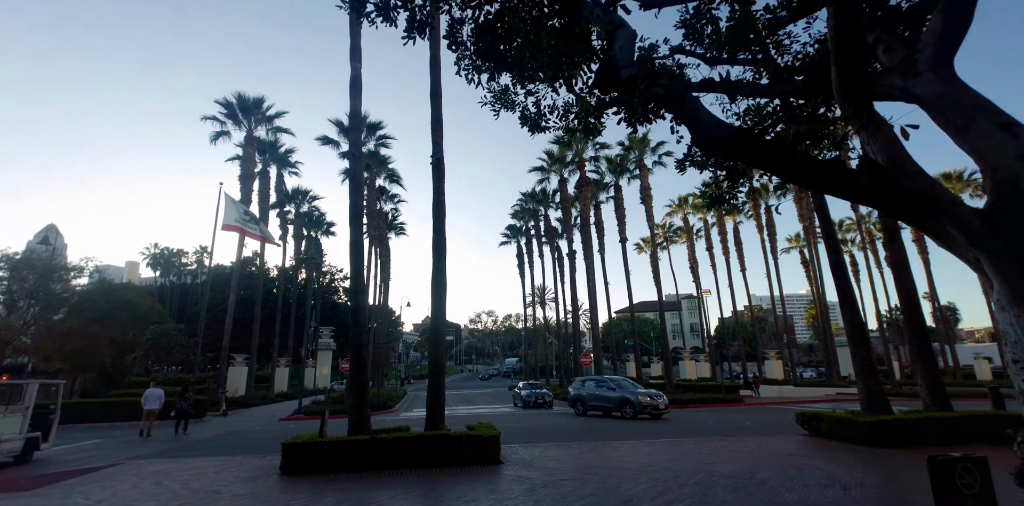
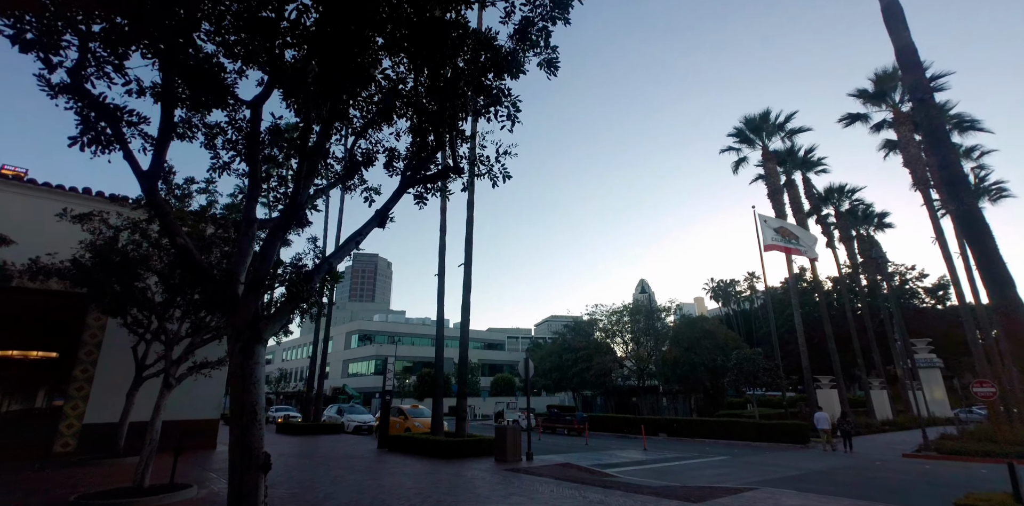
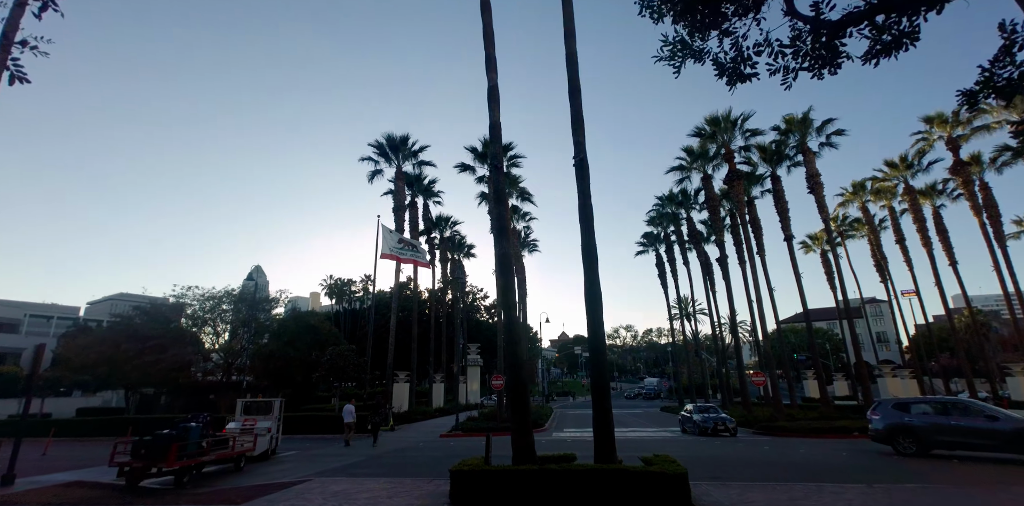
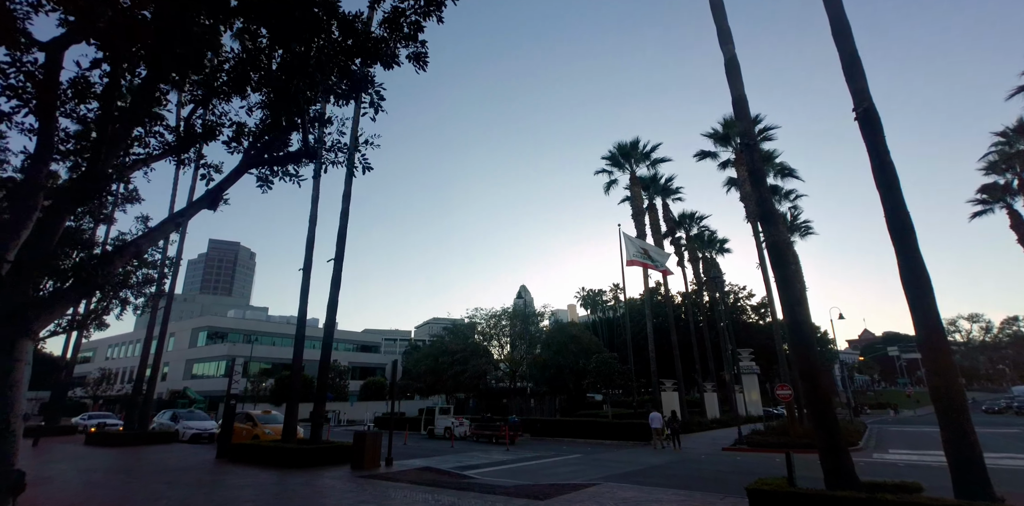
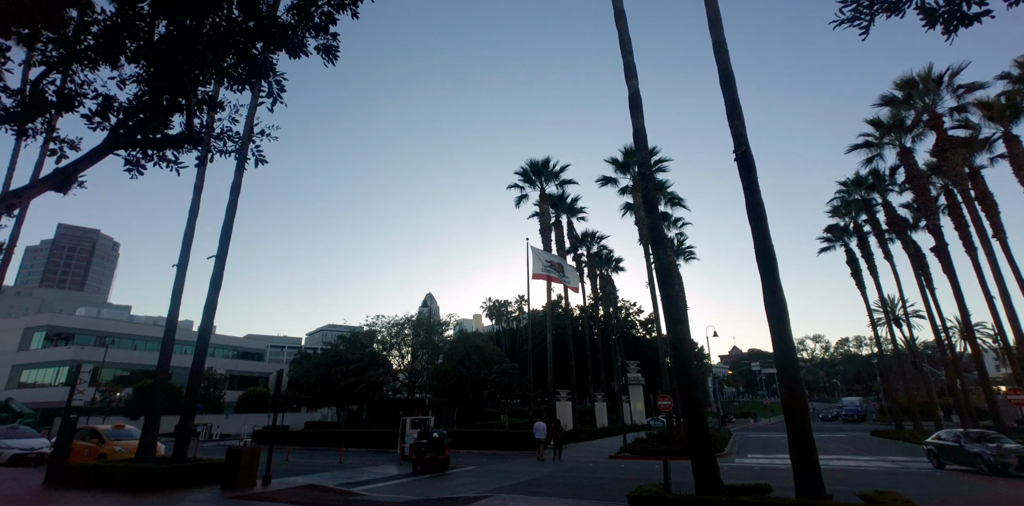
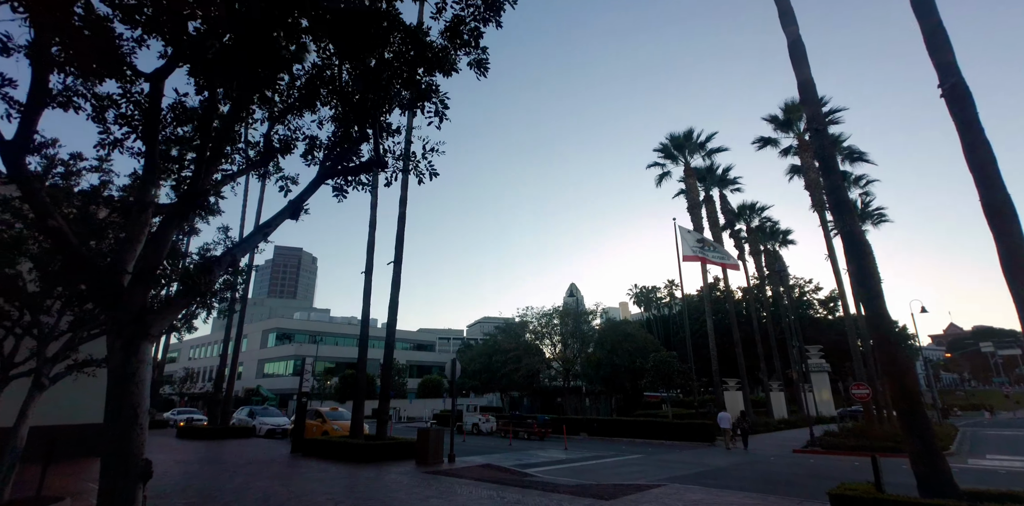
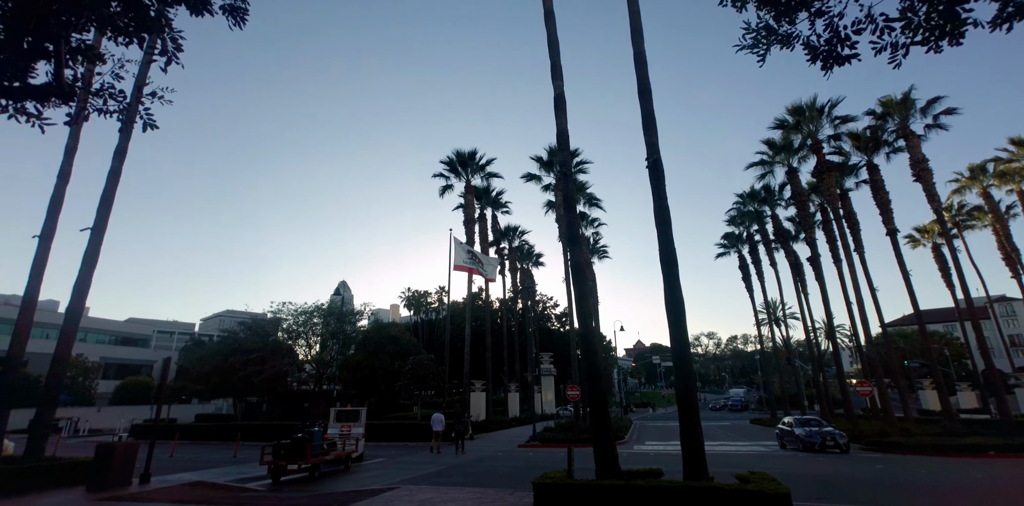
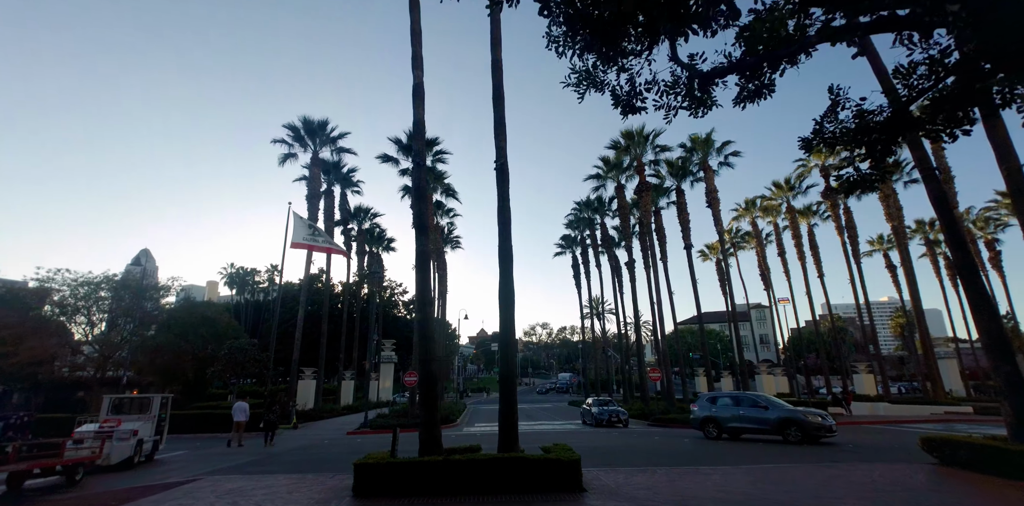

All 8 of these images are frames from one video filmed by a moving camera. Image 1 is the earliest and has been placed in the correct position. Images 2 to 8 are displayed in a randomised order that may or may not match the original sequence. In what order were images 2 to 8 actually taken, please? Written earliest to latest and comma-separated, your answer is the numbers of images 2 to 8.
8, 3, 7, 5, 4, 6, 2
